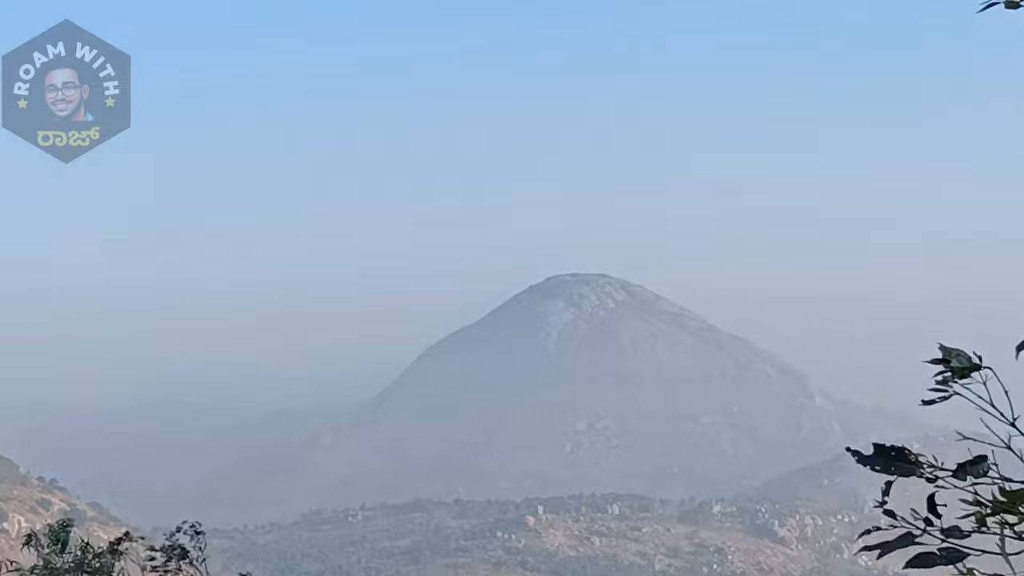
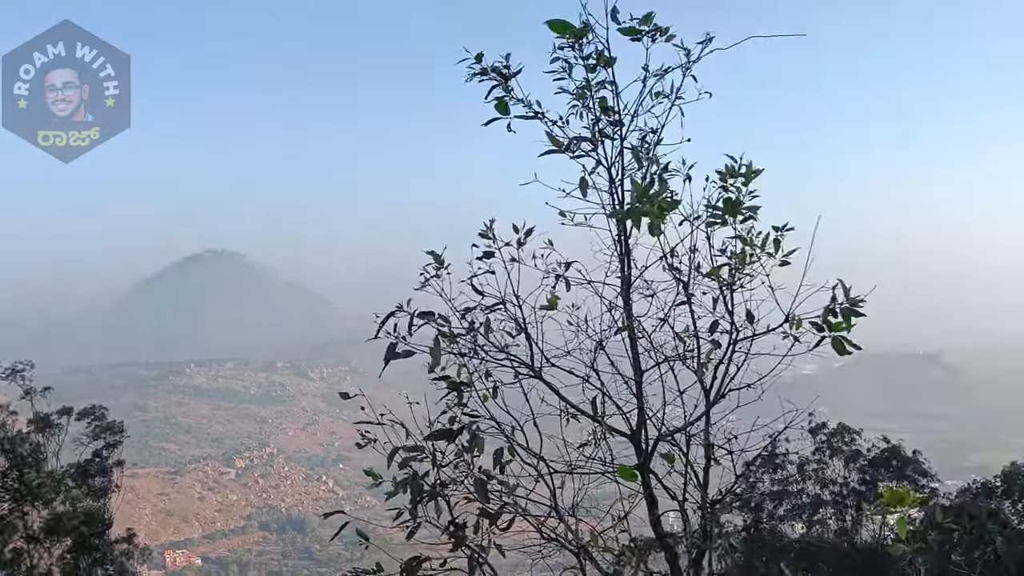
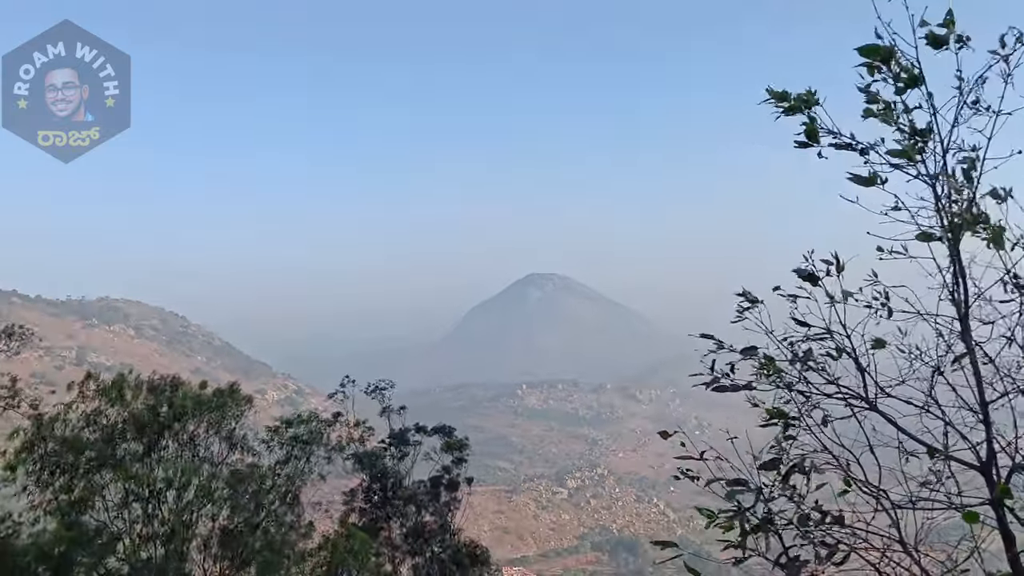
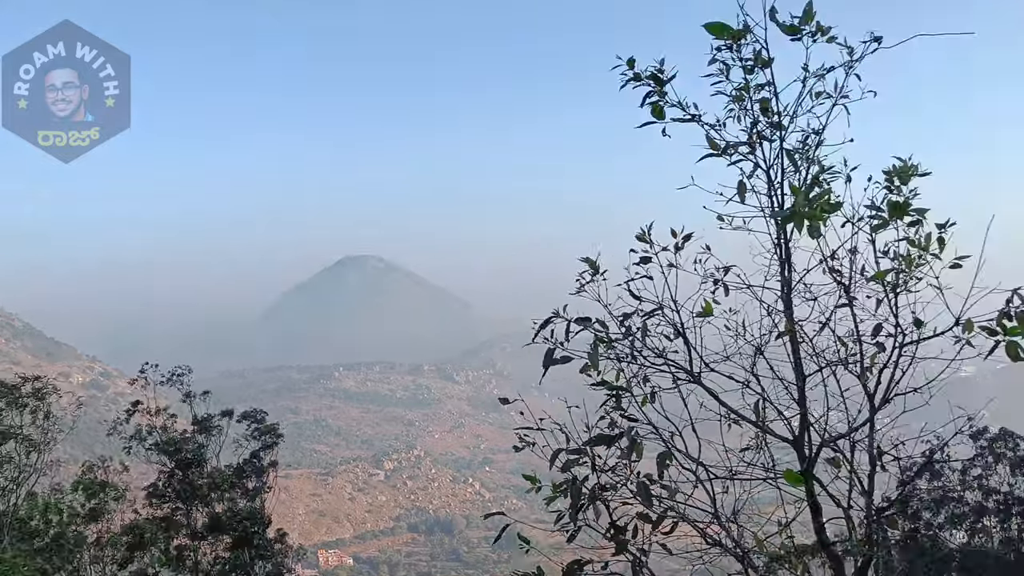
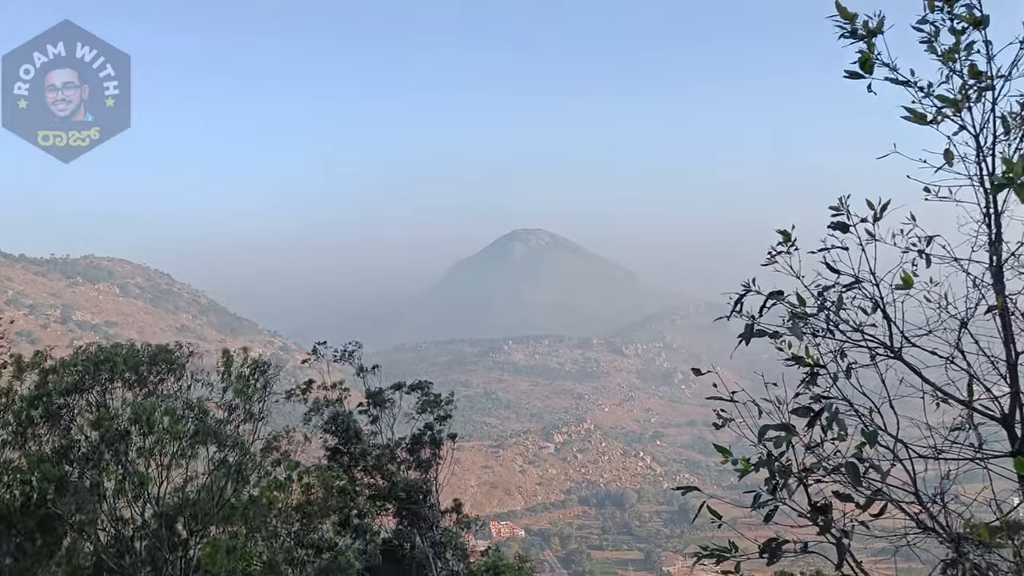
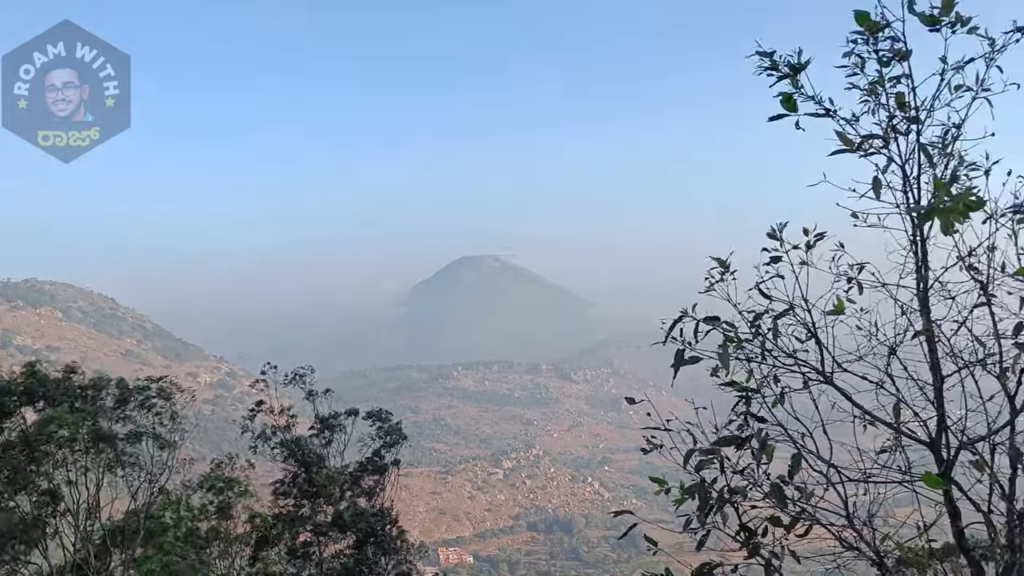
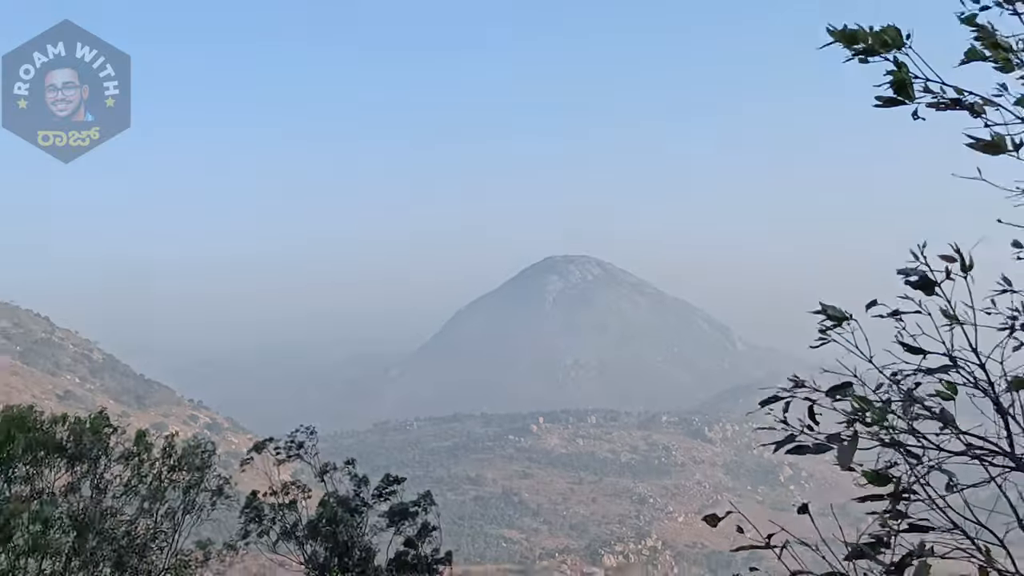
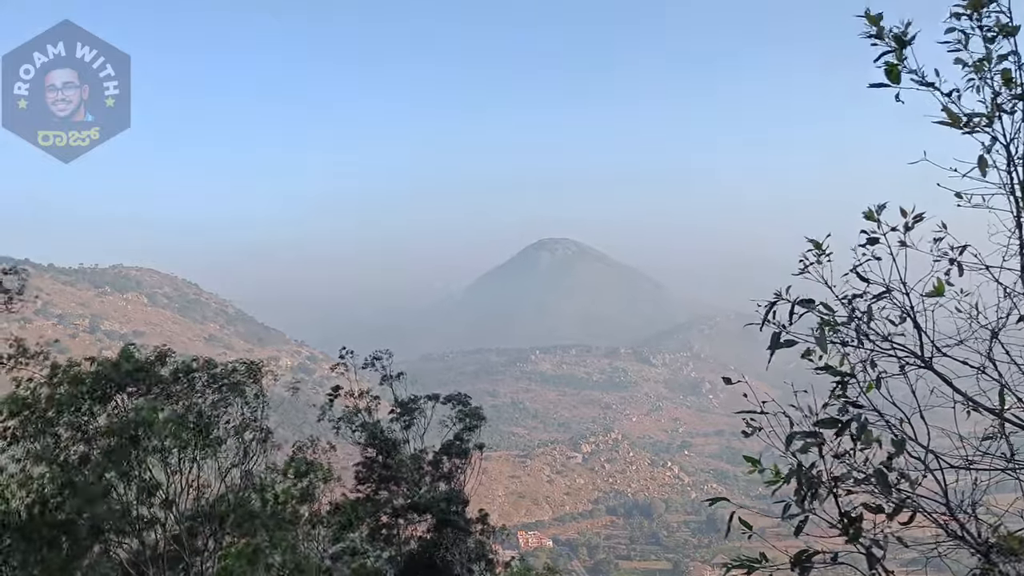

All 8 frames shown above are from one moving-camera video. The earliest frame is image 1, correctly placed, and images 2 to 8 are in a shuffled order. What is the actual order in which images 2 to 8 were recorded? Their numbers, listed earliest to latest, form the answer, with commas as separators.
7, 3, 5, 8, 6, 4, 2
